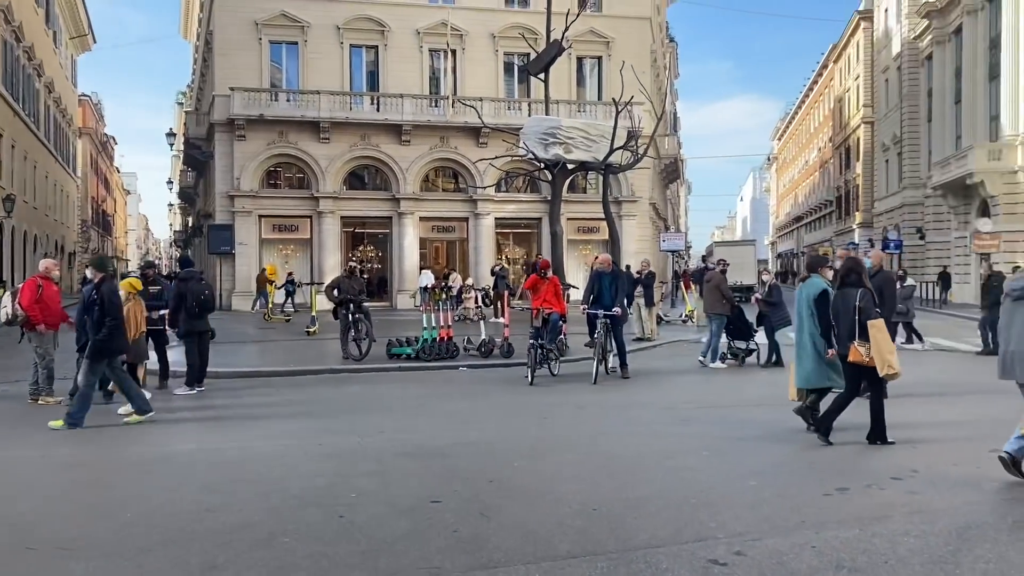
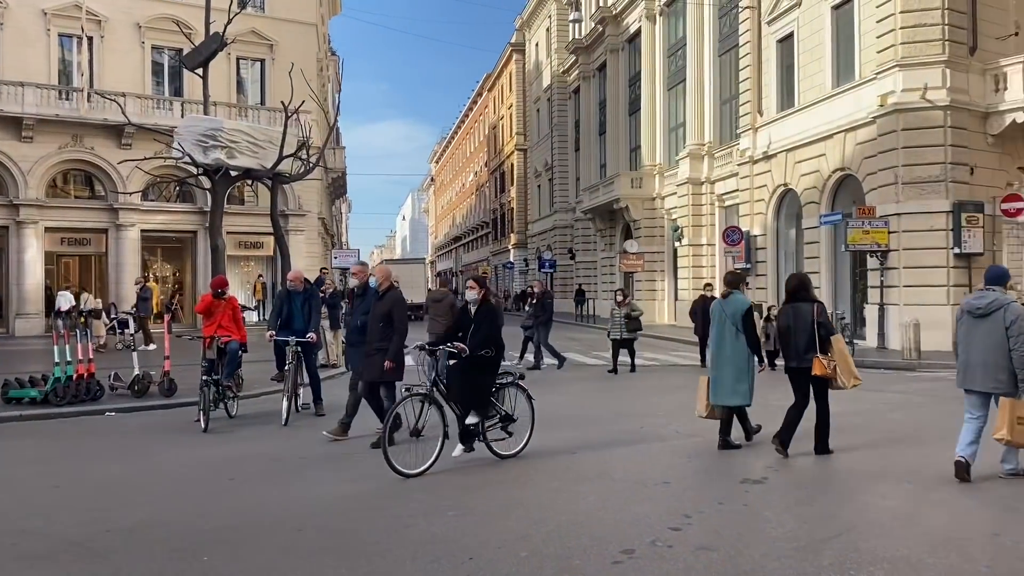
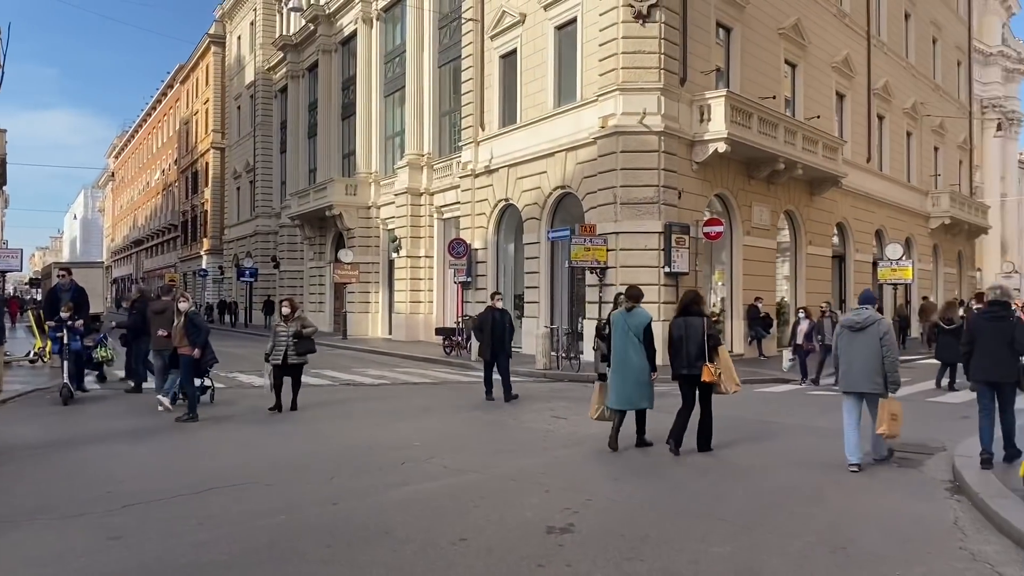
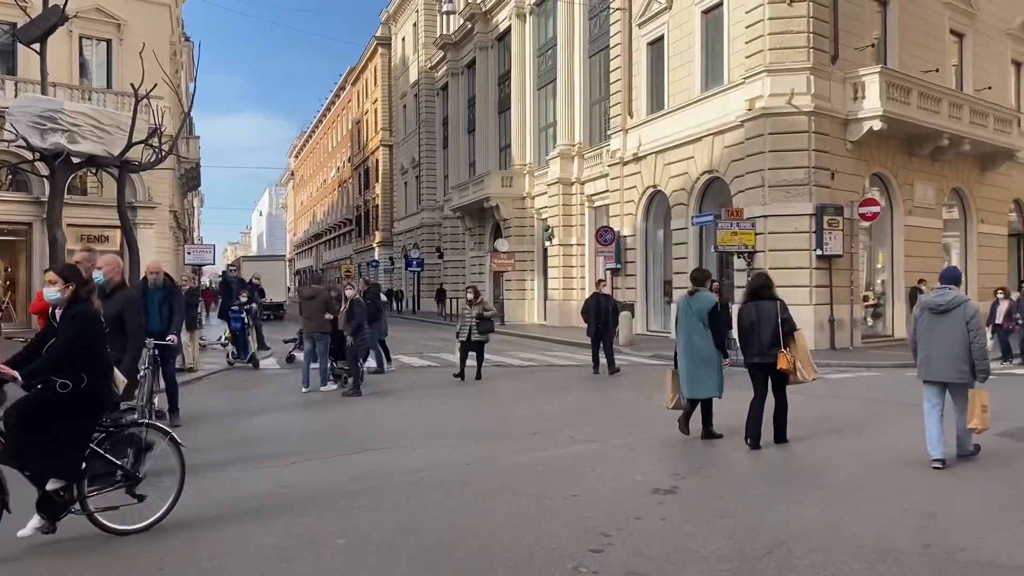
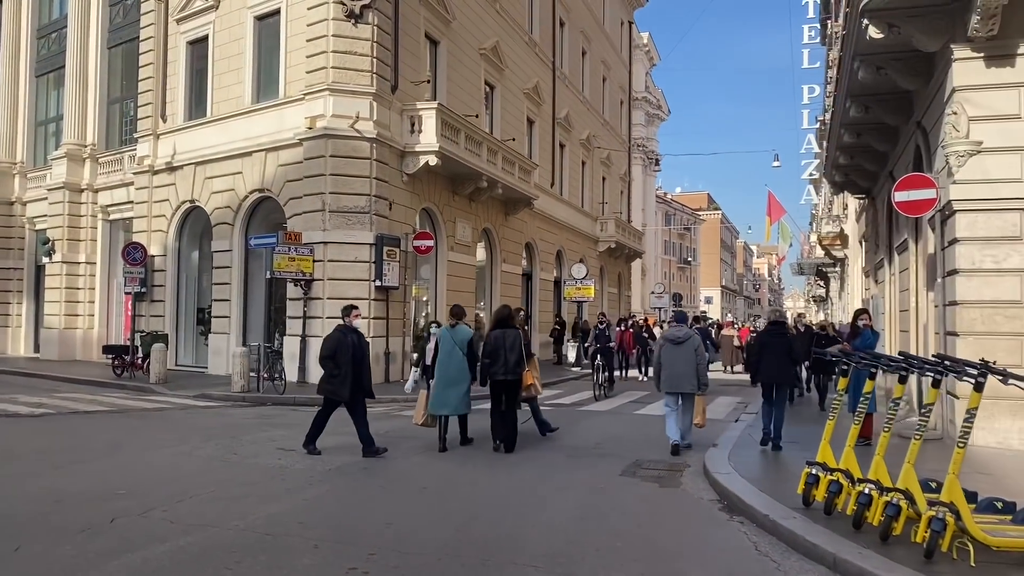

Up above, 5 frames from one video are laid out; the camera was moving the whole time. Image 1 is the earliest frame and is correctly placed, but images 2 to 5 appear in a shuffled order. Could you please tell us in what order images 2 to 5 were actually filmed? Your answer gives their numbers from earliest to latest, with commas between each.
2, 4, 3, 5
